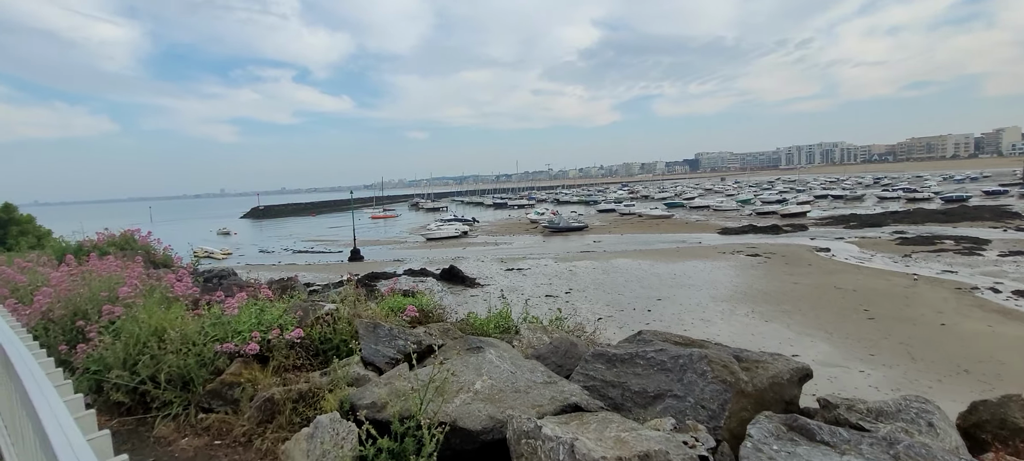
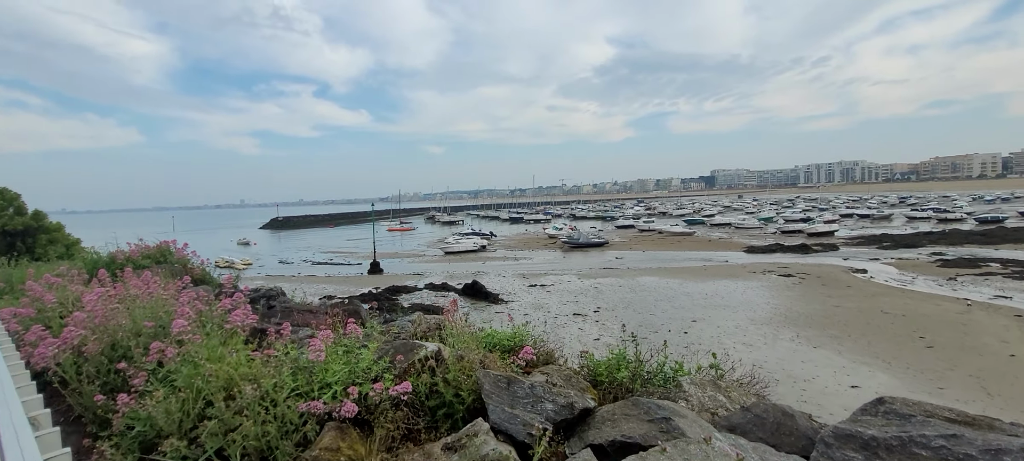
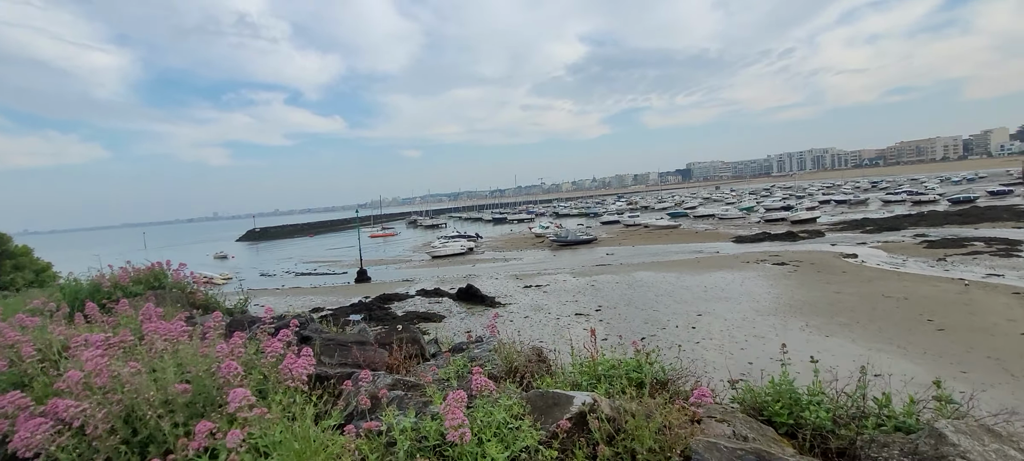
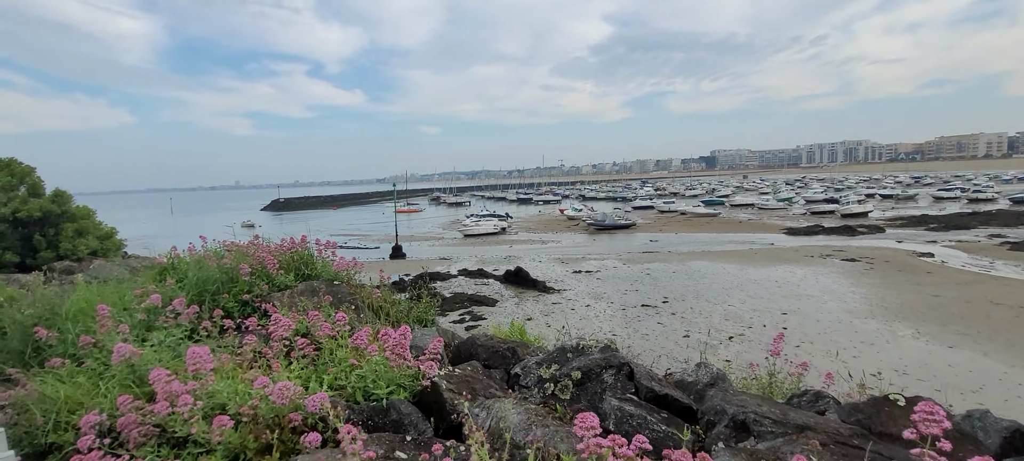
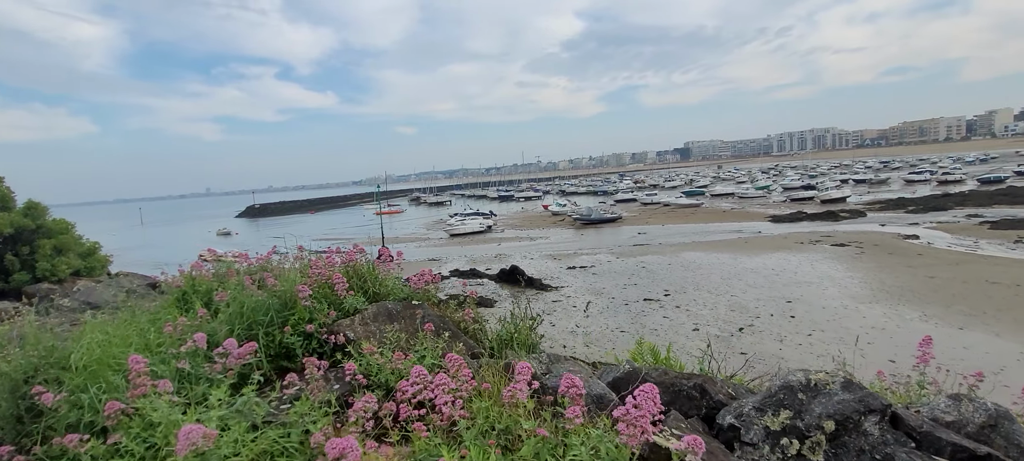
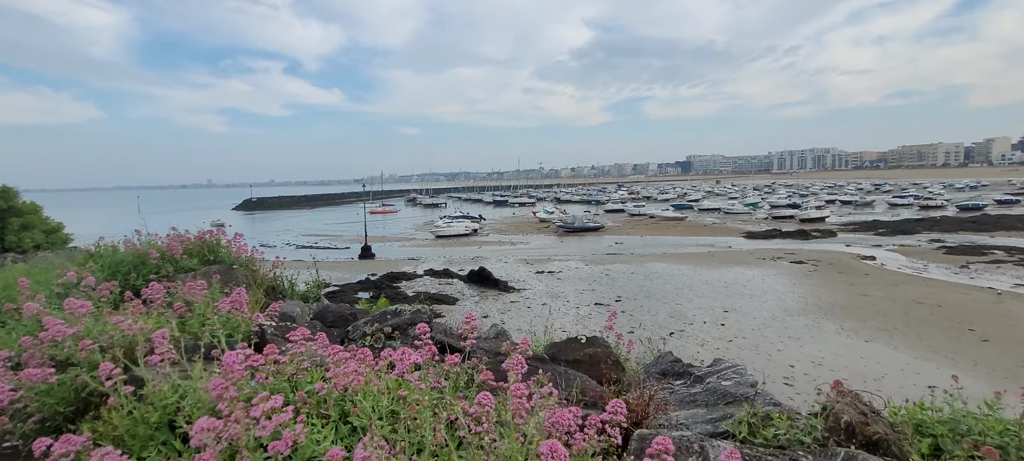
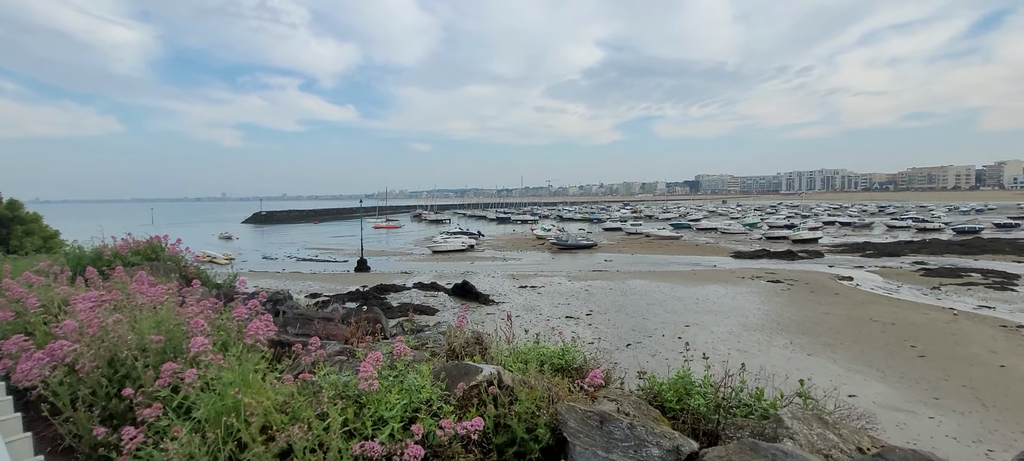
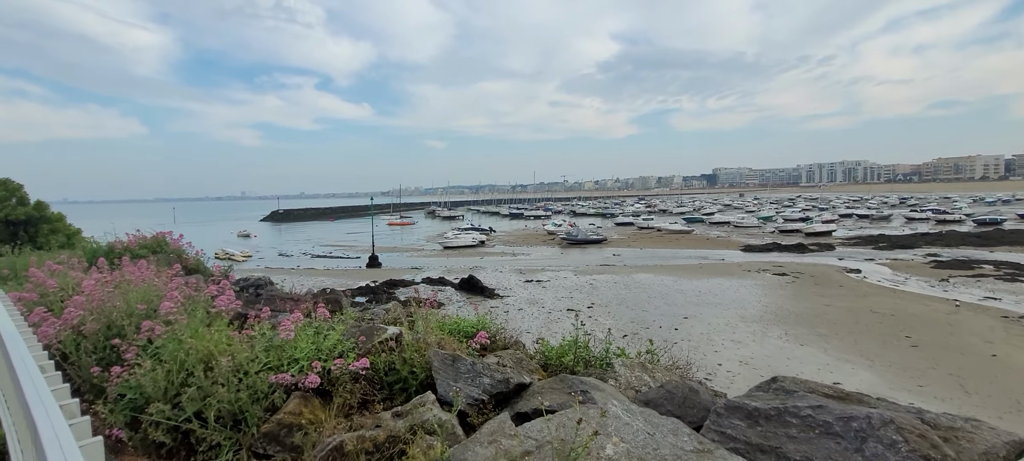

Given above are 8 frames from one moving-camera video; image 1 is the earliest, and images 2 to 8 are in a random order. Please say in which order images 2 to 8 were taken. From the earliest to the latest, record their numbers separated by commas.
8, 2, 7, 3, 6, 4, 5
